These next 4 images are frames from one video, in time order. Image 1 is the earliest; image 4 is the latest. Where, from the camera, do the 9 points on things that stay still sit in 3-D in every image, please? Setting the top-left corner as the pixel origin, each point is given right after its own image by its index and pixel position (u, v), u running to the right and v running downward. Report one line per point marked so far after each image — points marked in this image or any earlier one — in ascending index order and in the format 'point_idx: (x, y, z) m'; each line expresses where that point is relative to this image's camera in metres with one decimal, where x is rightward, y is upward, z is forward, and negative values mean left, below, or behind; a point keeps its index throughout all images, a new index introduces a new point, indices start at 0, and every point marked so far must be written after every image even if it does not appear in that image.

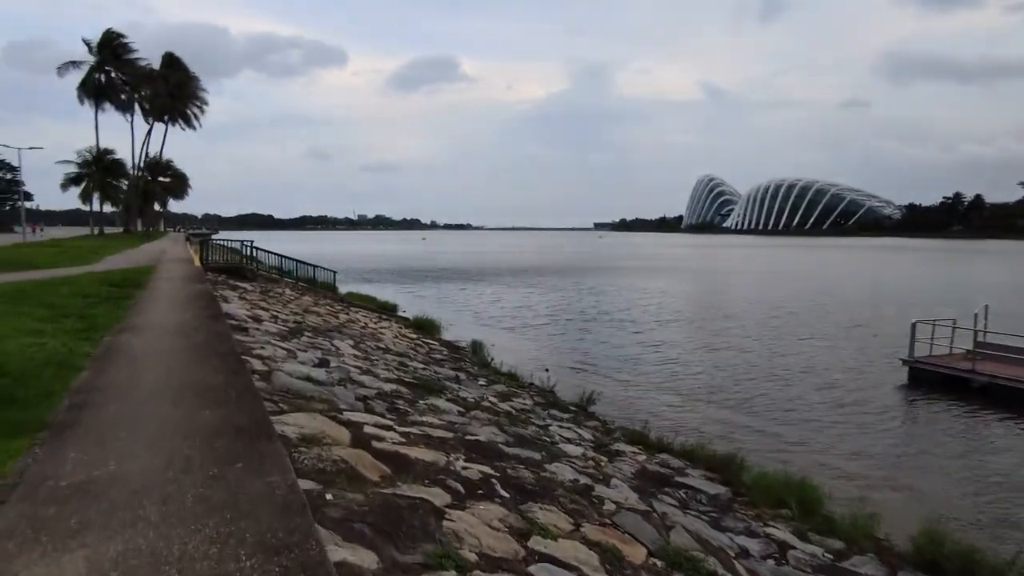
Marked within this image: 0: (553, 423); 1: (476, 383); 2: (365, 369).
0: (+0.9, -3.1, +13.7) m
1: (-1.0, -2.7, +16.9) m
2: (-3.1, -1.7, +12.4) m
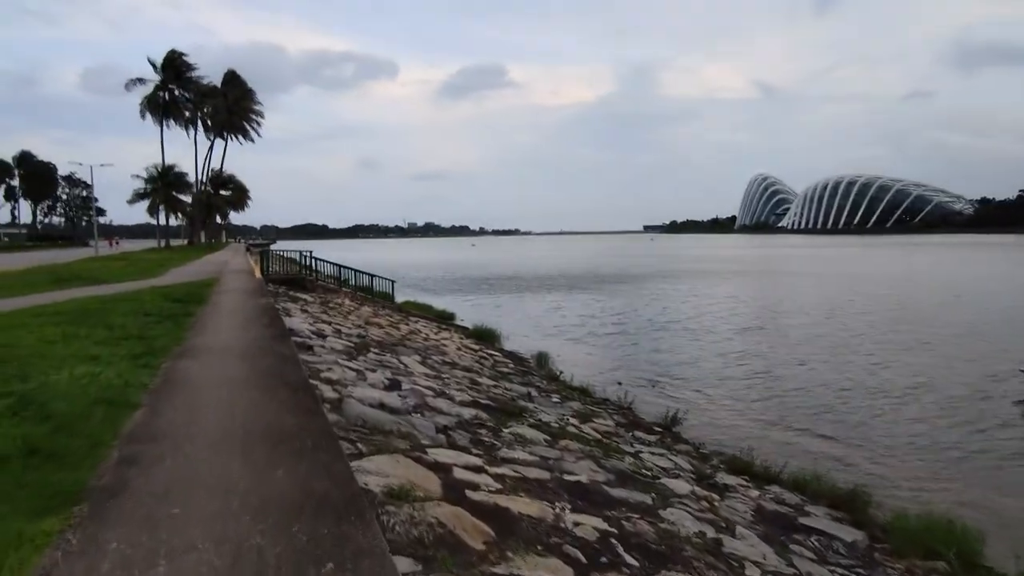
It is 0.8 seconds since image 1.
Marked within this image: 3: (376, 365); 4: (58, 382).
0: (+2.7, -3.3, +12.3) m
1: (+1.0, -3.0, +15.6) m
2: (-1.4, -2.0, +11.3) m
3: (-2.8, -1.6, +12.3) m
4: (-4.9, -1.0, +6.4) m
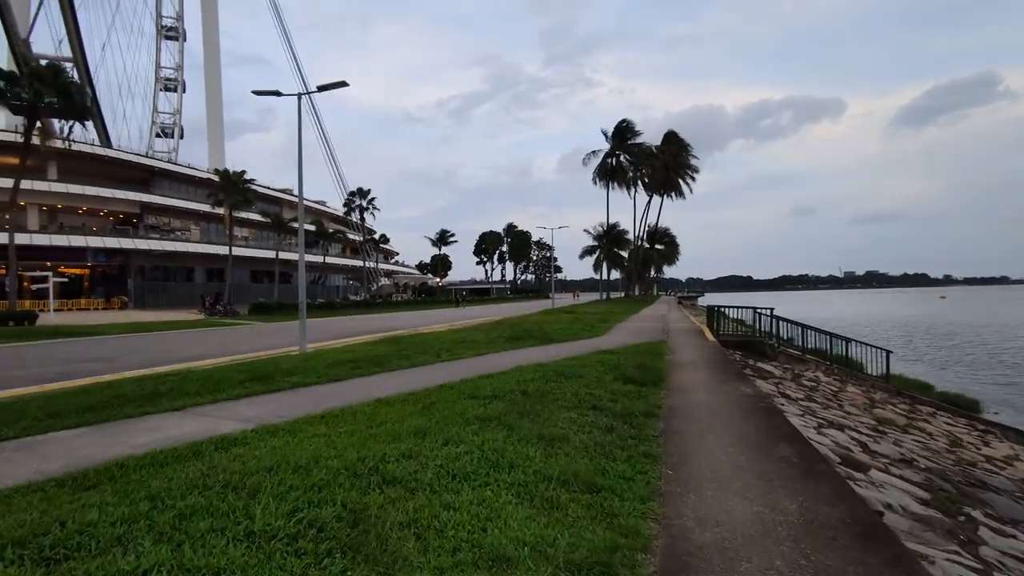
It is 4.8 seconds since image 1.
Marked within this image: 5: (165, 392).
0: (+9.0, -4.4, +1.8) m
1: (+9.8, -4.3, +5.5) m
2: (+5.3, -3.0, +3.7) m
3: (+4.8, -2.7, +5.4) m
4: (-0.5, -1.6, +2.2) m
5: (-5.8, -1.7, +9.9) m
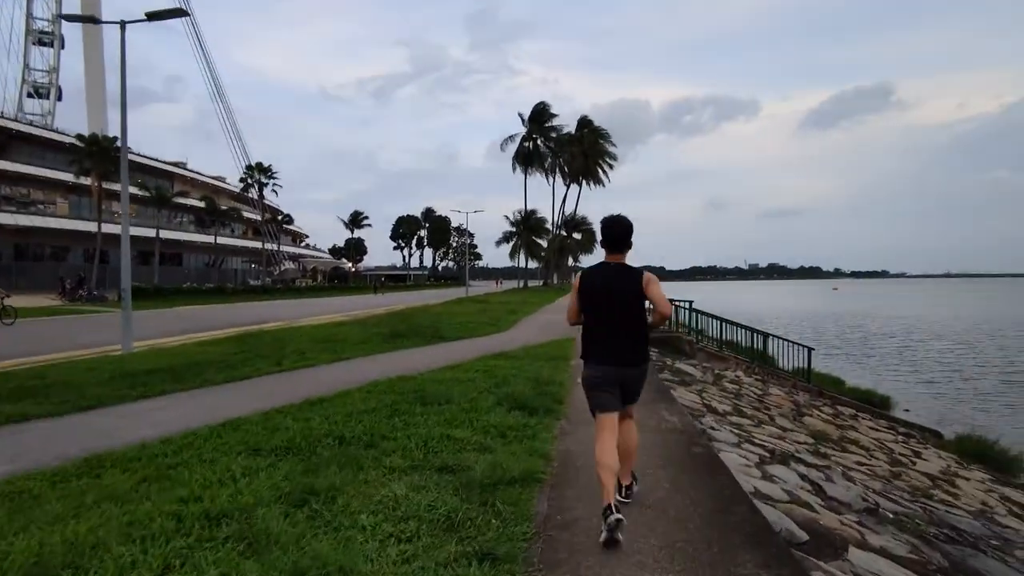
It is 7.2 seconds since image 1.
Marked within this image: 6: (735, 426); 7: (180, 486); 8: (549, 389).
0: (+8.0, -4.5, -0.2) m
1: (+8.3, -4.4, +3.6) m
2: (+4.1, -3.0, +1.2) m
3: (+3.4, -2.7, +2.8) m
4: (-1.4, -1.6, -1.1) m
5: (-7.7, -1.5, +5.9) m
6: (+4.0, -2.4, +10.6) m
7: (-2.5, -1.4, +4.5) m
8: (+0.5, -1.5, +8.6) m
